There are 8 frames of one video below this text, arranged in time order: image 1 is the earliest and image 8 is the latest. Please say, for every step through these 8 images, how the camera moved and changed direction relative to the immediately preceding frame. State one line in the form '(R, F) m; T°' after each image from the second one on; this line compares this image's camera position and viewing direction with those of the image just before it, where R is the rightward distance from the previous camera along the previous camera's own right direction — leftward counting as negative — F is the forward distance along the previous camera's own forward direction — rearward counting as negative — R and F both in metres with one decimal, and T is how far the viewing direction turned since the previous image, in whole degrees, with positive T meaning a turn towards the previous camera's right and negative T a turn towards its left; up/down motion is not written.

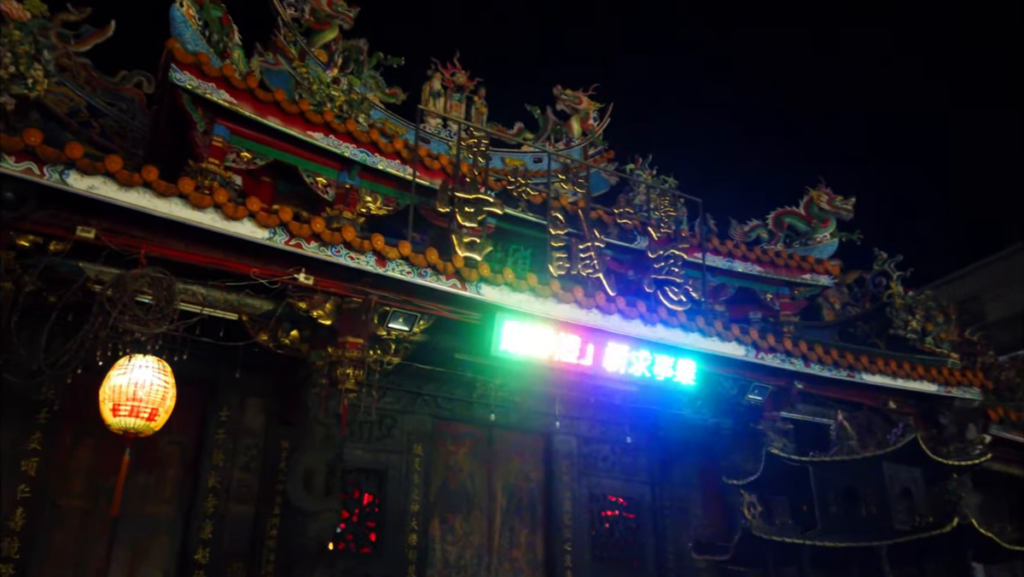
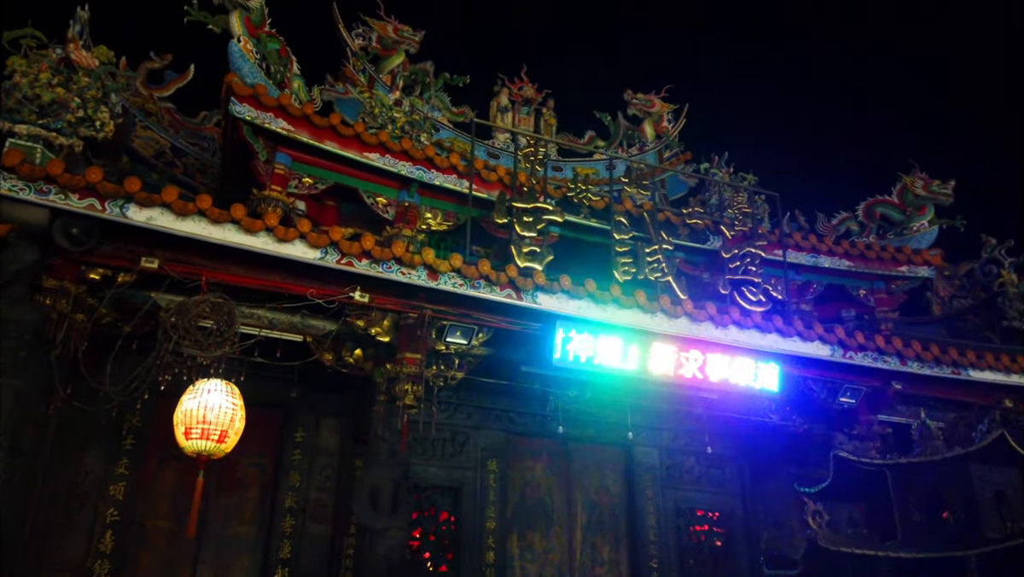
(+0.5, +0.2) m; -7°
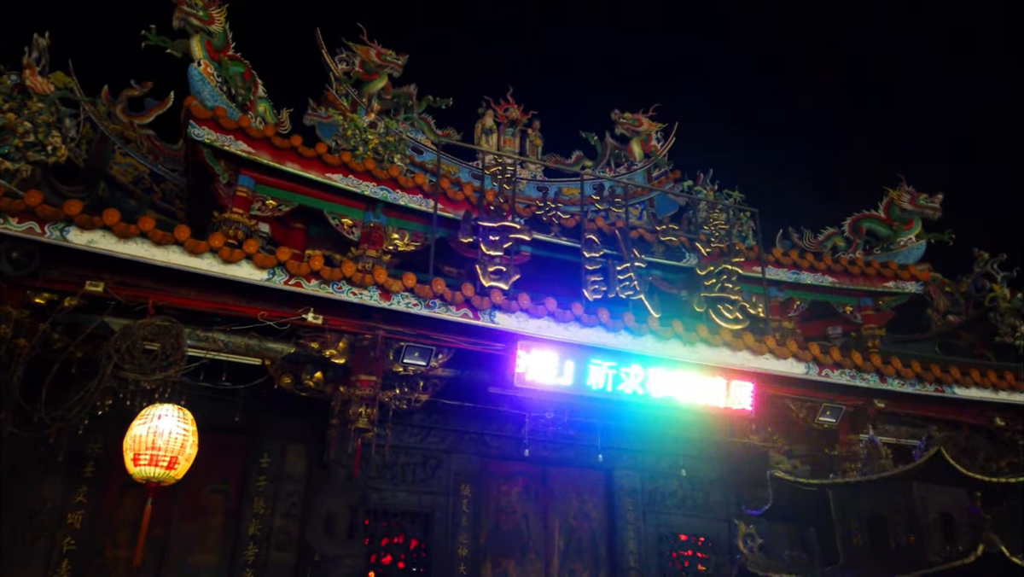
(+0.6, +0.2) m; -1°
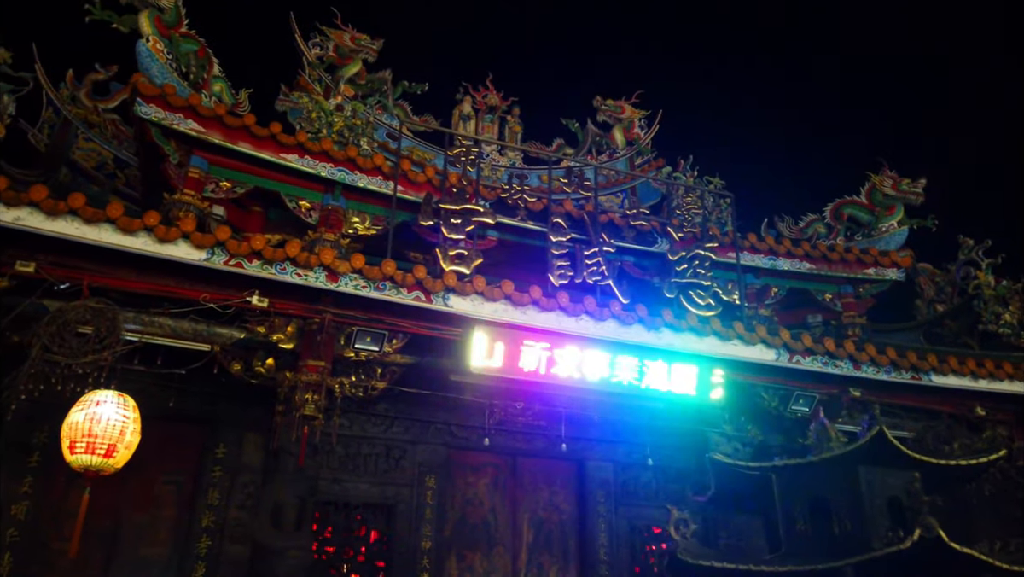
(+0.5, +0.3) m; 0°
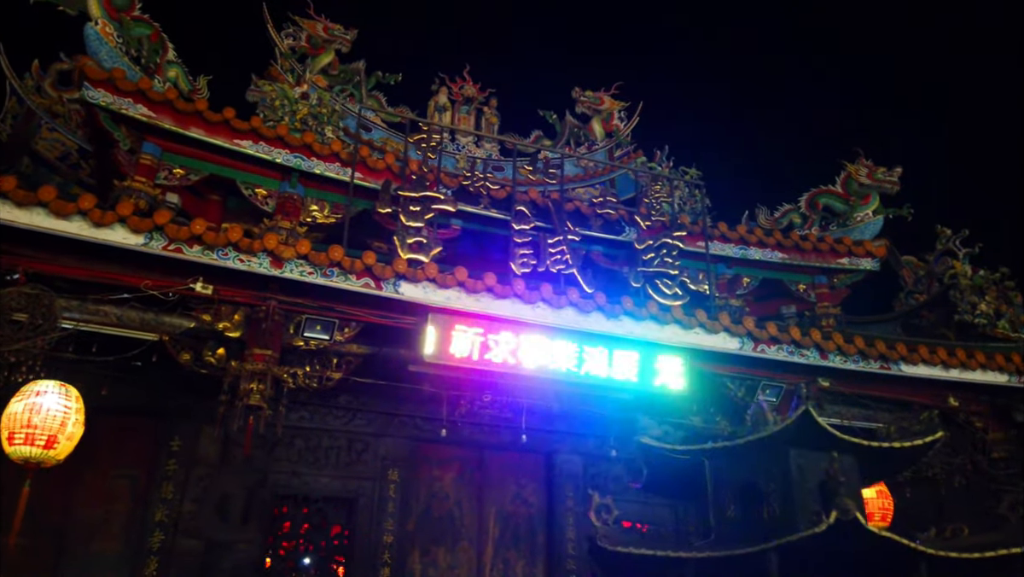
(+0.5, +0.2) m; 0°
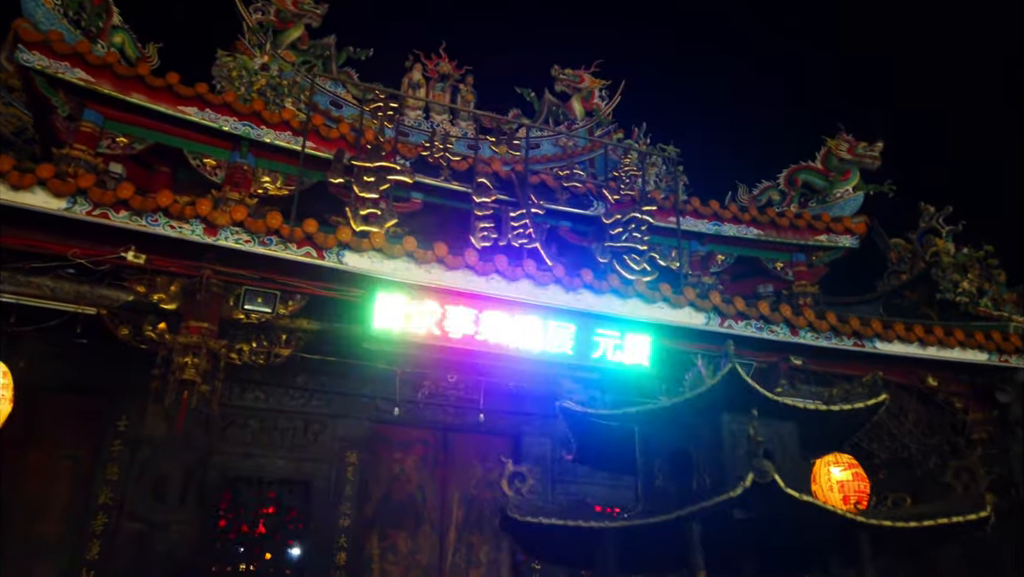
(+0.5, +0.4) m; 0°
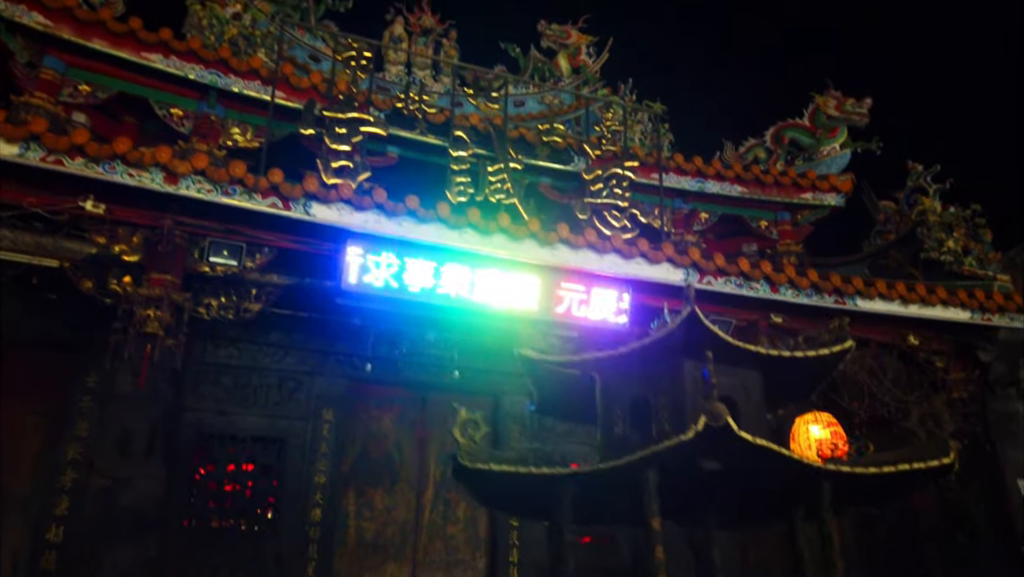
(+0.2, +0.2) m; 0°
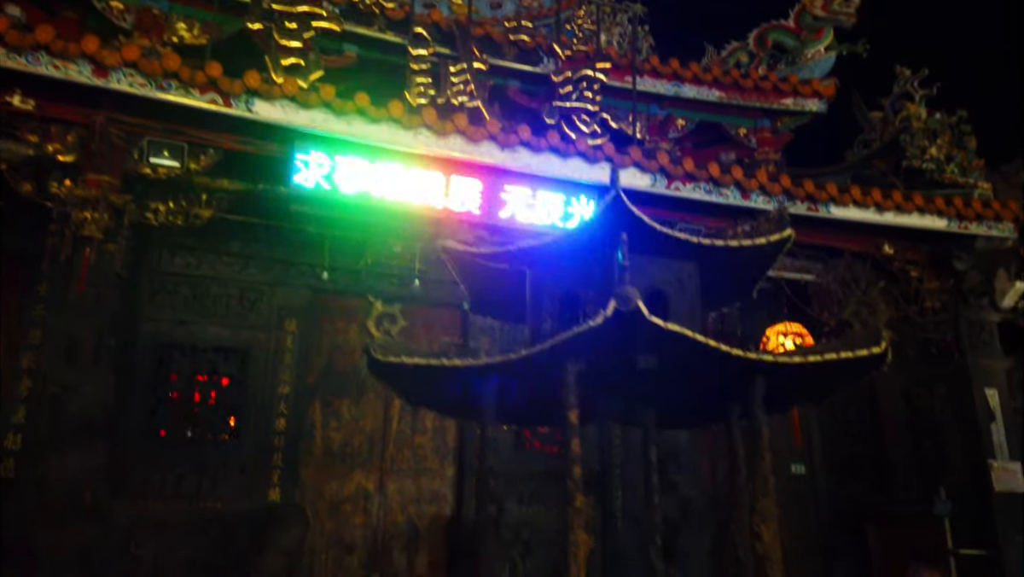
(+0.4, +0.2) m; 0°
